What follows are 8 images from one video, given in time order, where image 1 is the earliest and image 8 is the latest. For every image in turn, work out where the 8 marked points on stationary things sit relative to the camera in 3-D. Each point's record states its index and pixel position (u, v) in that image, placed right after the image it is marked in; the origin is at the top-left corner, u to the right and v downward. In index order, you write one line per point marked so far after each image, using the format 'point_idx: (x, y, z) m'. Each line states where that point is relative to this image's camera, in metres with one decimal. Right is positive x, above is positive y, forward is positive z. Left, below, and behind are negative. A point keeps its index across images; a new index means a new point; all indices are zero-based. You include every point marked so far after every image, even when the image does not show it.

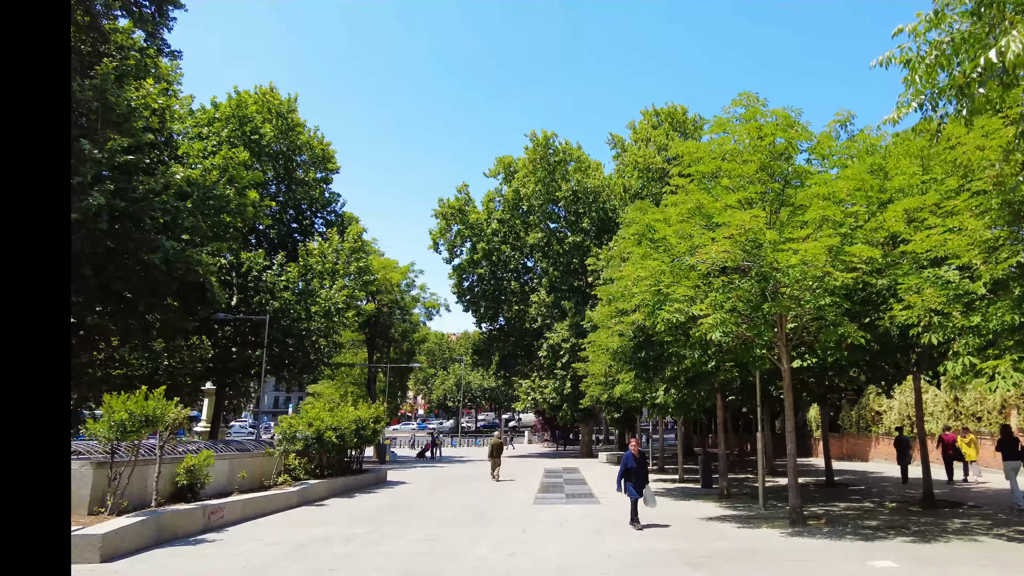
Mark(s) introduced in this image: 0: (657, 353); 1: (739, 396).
0: (+3.6, -1.7, +17.1) m
1: (+6.5, -3.2, +19.5) m
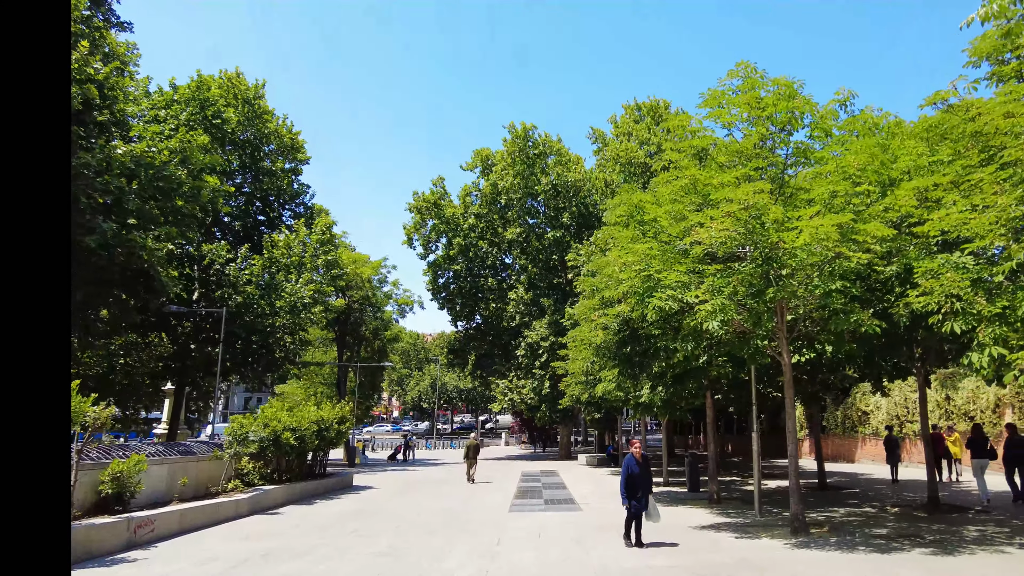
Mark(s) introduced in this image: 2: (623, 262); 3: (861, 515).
0: (+3.0, -1.4, +15.9) m
1: (+5.8, -3.0, +18.3) m
2: (+2.0, +0.4, +12.6) m
3: (+7.0, -4.5, +13.5) m
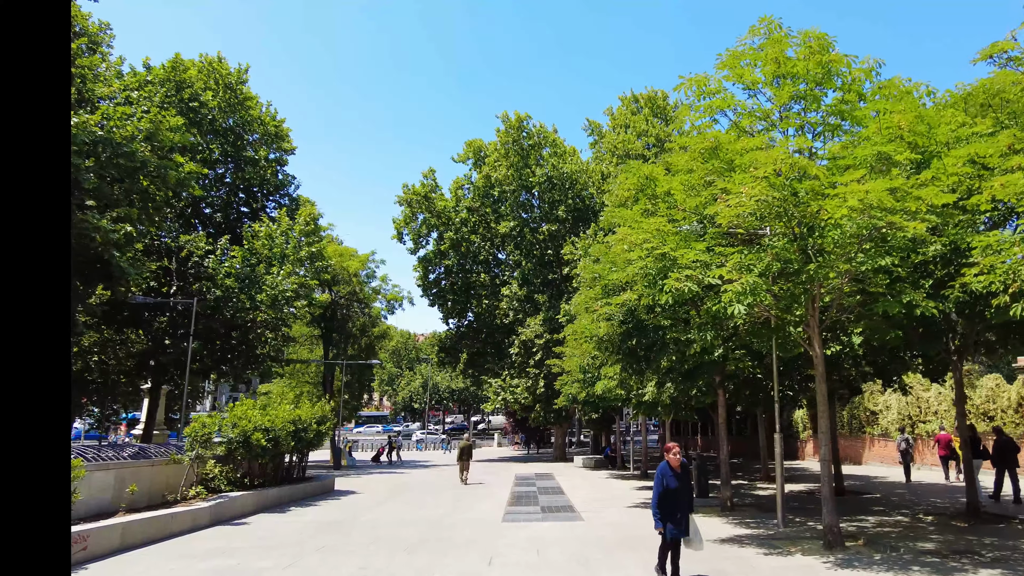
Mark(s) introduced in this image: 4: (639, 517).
0: (+2.9, -1.1, +14.4) m
1: (+5.7, -2.7, +16.9) m
2: (+1.9, +0.7, +11.2) m
3: (+6.9, -4.2, +12.1) m
4: (+2.7, -4.8, +14.4) m
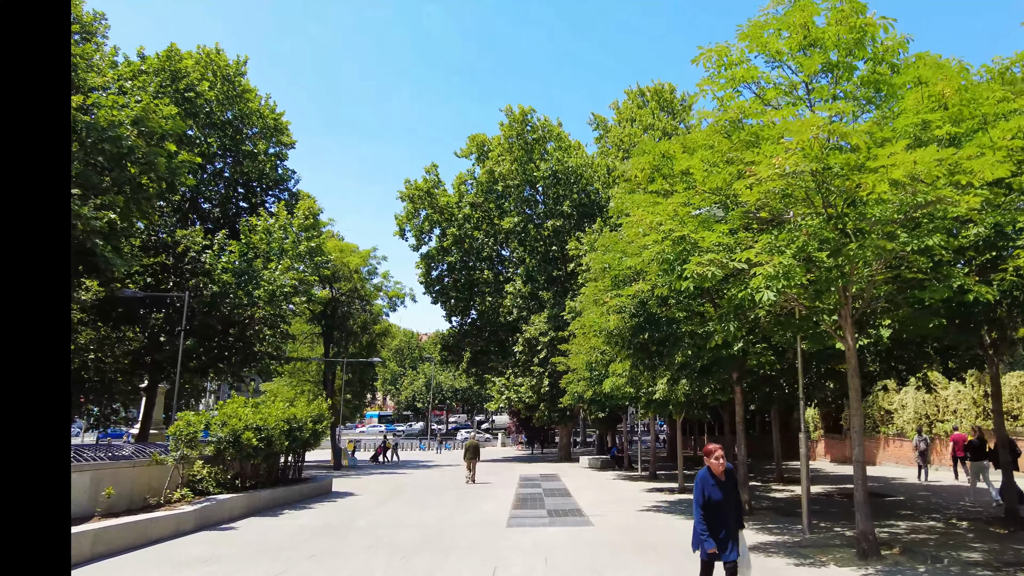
0: (+3.0, -0.9, +13.6) m
1: (+5.8, -2.5, +16.1) m
2: (+2.0, +0.9, +10.3) m
3: (+7.0, -4.0, +11.3) m
4: (+2.8, -4.7, +13.5) m
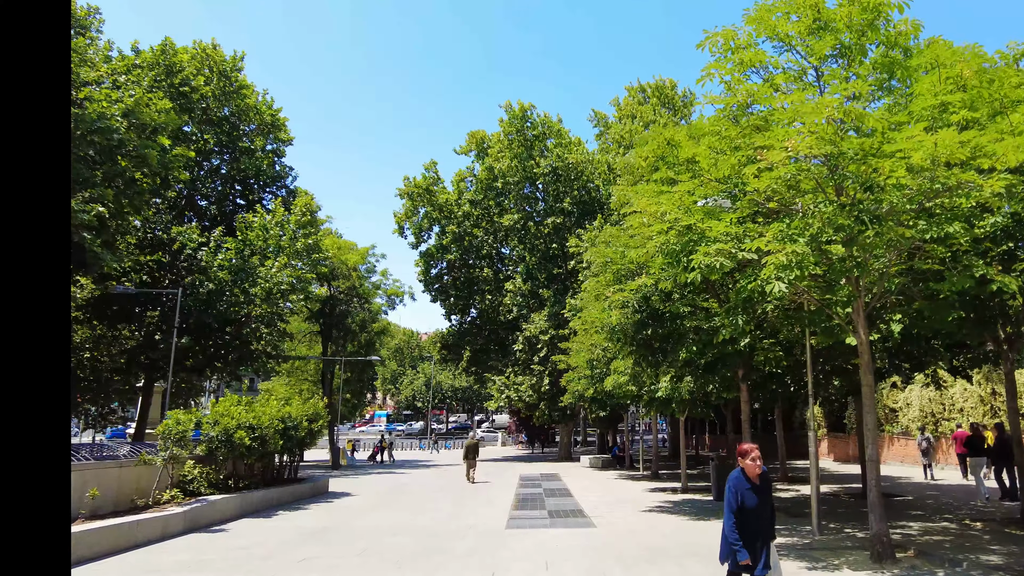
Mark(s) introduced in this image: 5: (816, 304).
0: (+3.0, -0.8, +13.2) m
1: (+5.8, -2.4, +15.7) m
2: (+2.0, +1.0, +10.0) m
3: (+6.9, -3.9, +10.9) m
4: (+2.8, -4.5, +13.2) m
5: (+4.1, -0.2, +9.3) m
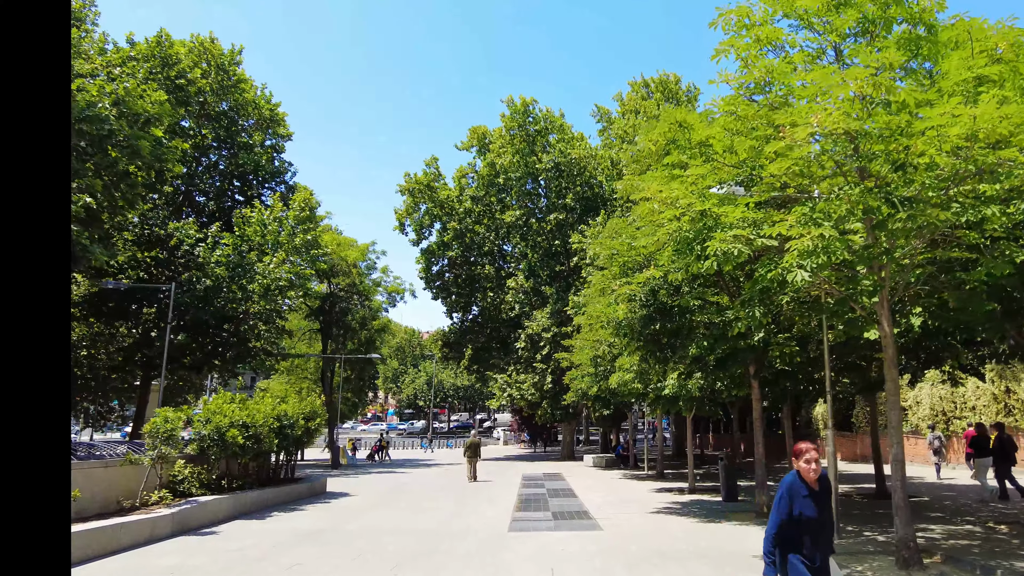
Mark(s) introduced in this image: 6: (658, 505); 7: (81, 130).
0: (+3.1, -0.7, +12.7) m
1: (+5.8, -2.3, +15.2) m
2: (+2.0, +1.2, +9.4) m
3: (+7.0, -3.8, +10.4) m
4: (+2.9, -4.4, +12.6) m
5: (+4.2, -0.1, +8.7) m
6: (+3.3, -5.0, +15.5) m
7: (-9.9, +3.6, +15.6) m
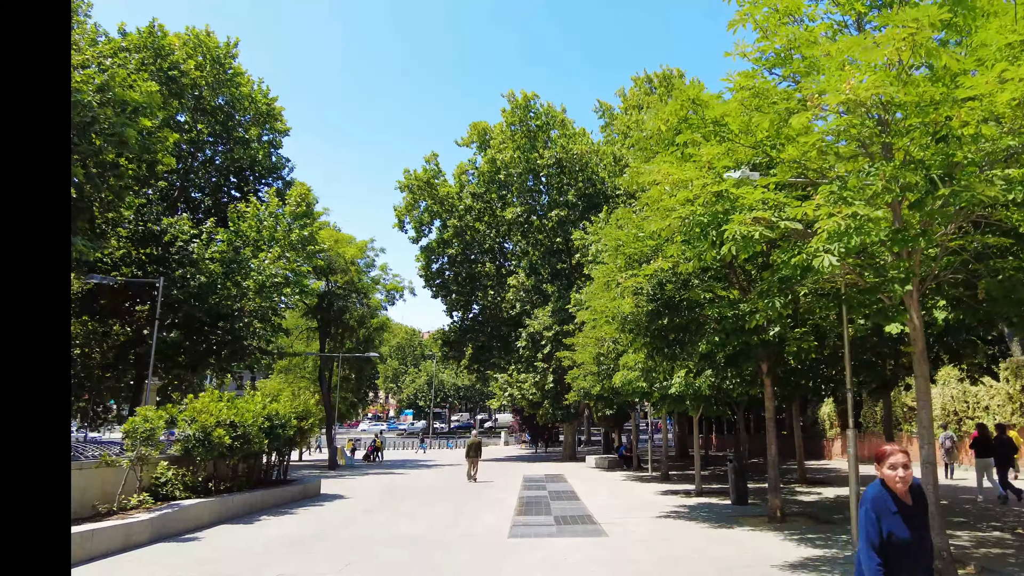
0: (+3.1, -0.6, +12.1) m
1: (+5.8, -2.1, +14.5) m
2: (+2.0, +1.3, +8.8) m
3: (+7.0, -3.7, +9.7) m
4: (+2.9, -4.3, +12.0) m
5: (+4.2, 0.0, +8.1) m
6: (+3.3, -4.8, +14.9) m
7: (-9.9, +3.7, +14.9) m
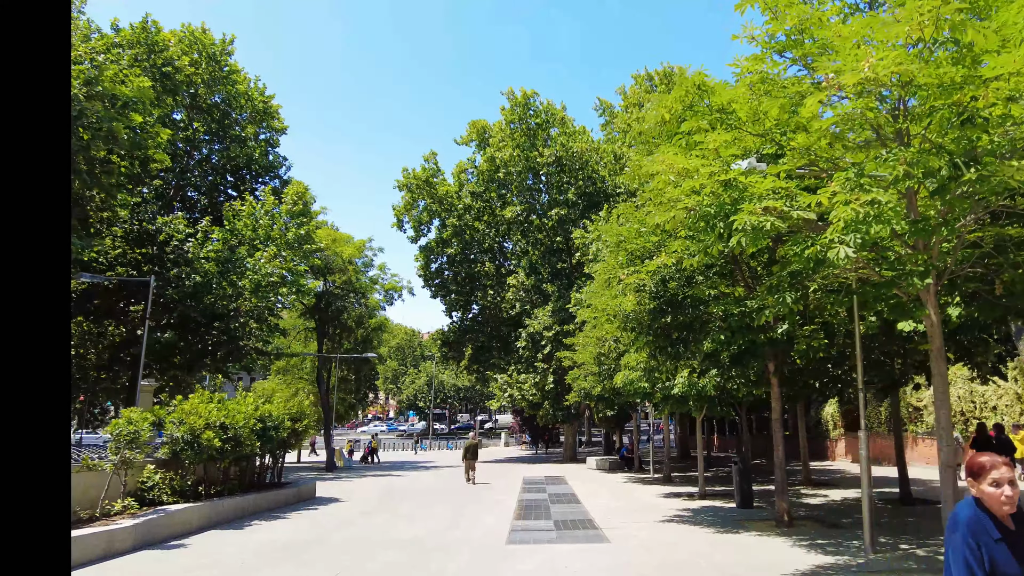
0: (+3.0, -0.5, +11.7) m
1: (+5.8, -2.1, +14.1) m
2: (+2.0, +1.4, +8.4) m
3: (+7.0, -3.6, +9.3) m
4: (+2.8, -4.2, +11.6) m
5: (+4.1, +0.1, +7.7) m
6: (+3.3, -4.8, +14.5) m
7: (-9.9, +3.7, +14.6) m
